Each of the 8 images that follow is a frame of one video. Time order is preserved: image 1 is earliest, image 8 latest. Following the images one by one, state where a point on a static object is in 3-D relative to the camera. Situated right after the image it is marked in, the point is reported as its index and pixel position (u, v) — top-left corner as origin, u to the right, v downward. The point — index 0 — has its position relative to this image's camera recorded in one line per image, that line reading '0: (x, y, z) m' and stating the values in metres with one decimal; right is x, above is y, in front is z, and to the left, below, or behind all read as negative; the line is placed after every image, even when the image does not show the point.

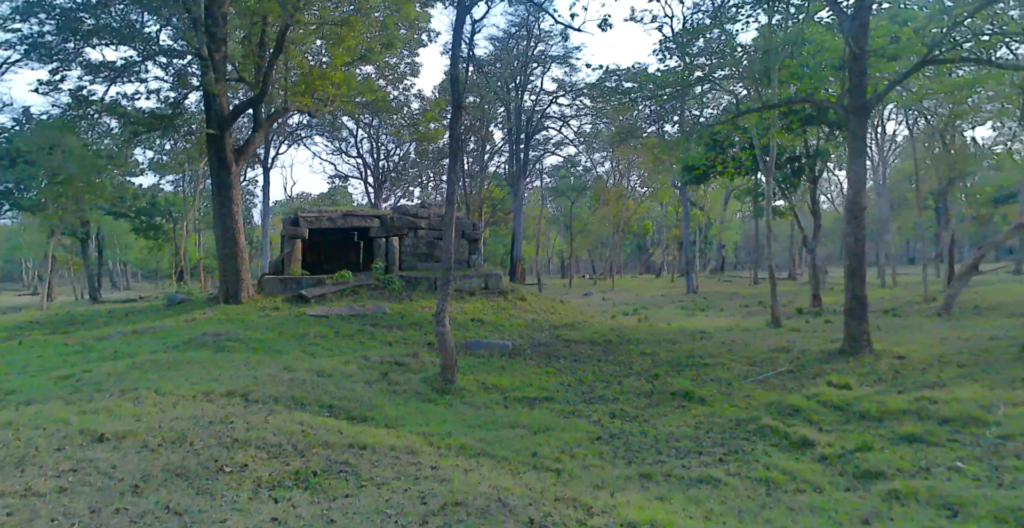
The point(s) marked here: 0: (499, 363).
0: (-0.2, -1.3, +9.7) m
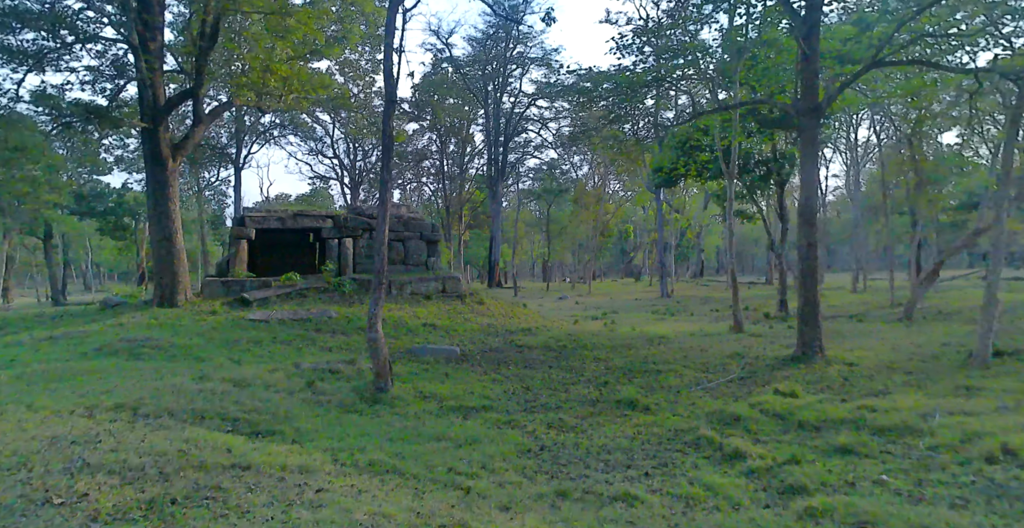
0: (-0.9, -1.4, +9.5) m
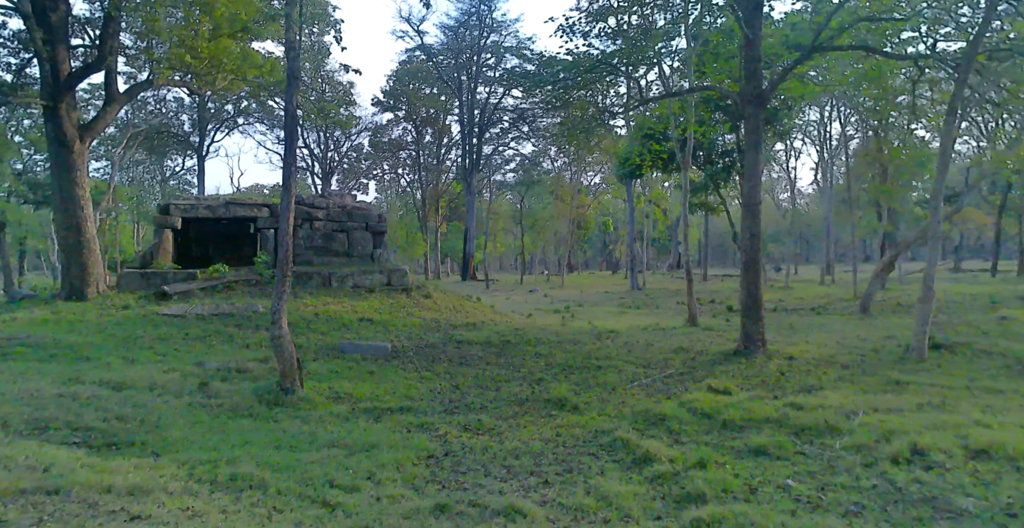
0: (-1.8, -1.3, +9.1) m
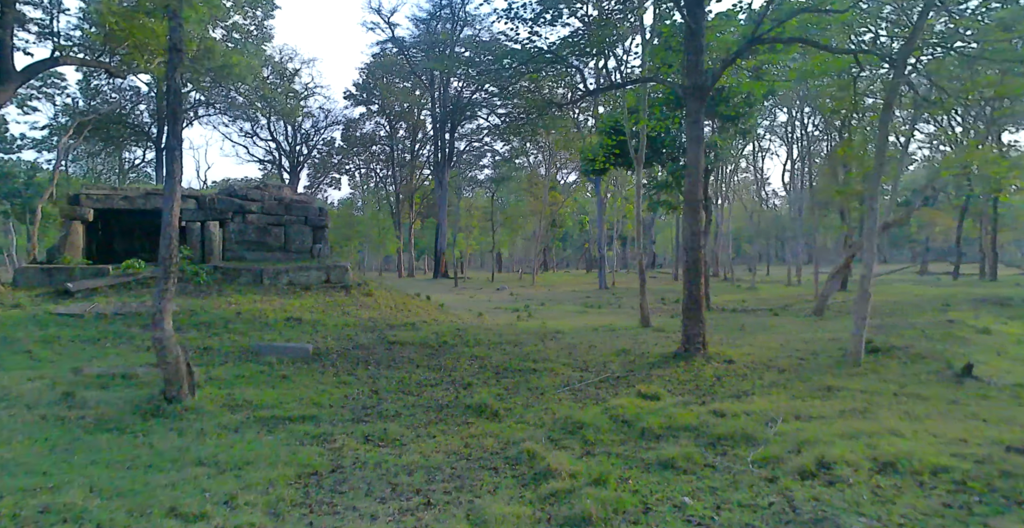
0: (-2.8, -1.3, +8.6) m
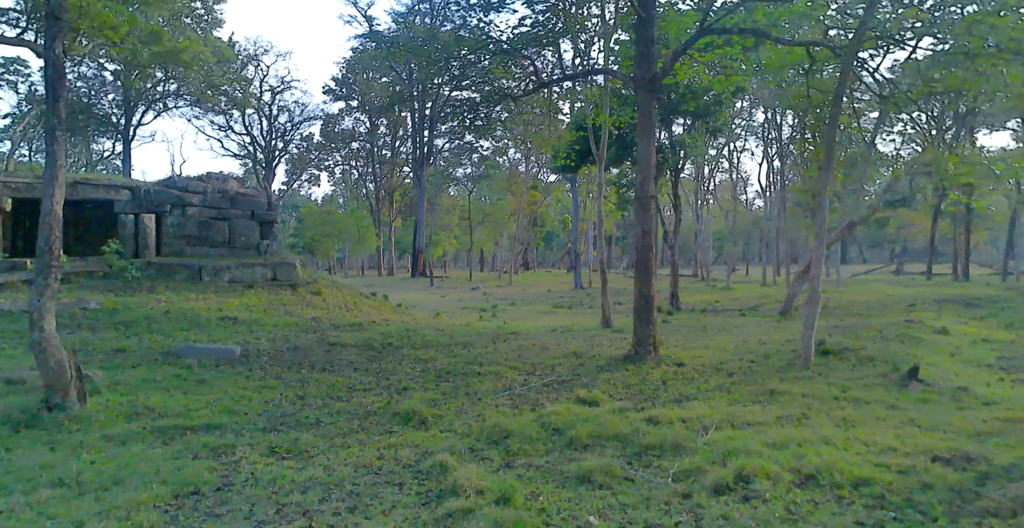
0: (-3.5, -1.3, +8.1) m
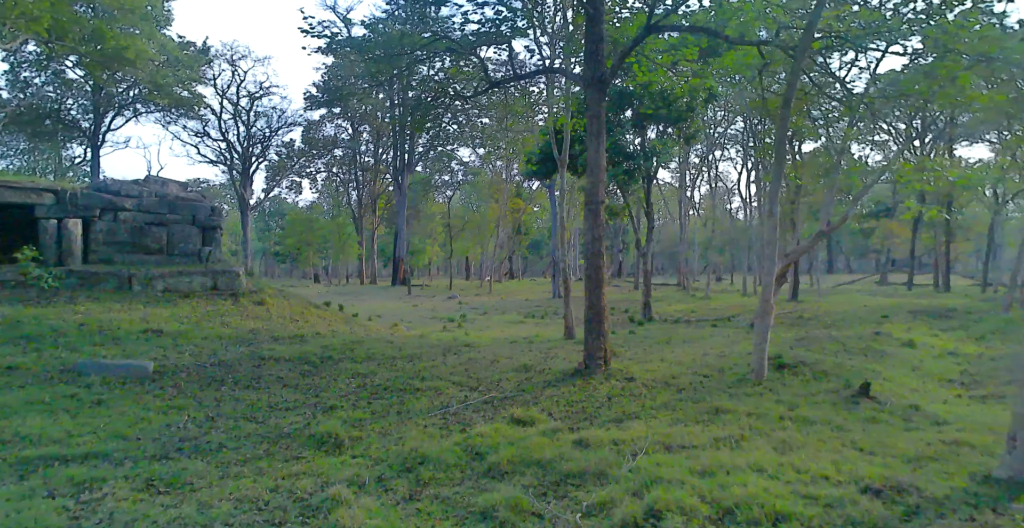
0: (-4.3, -1.4, +7.4) m
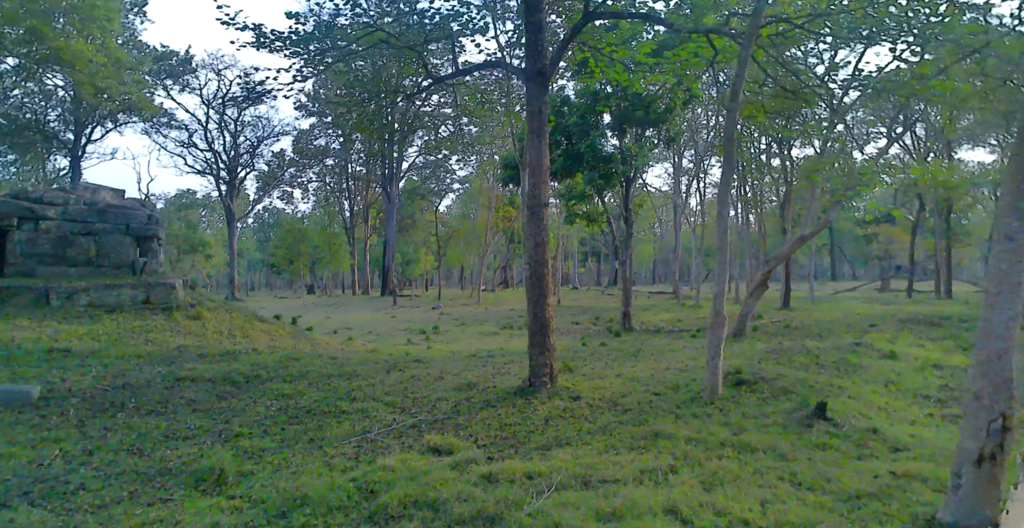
0: (-5.1, -1.5, +6.6) m
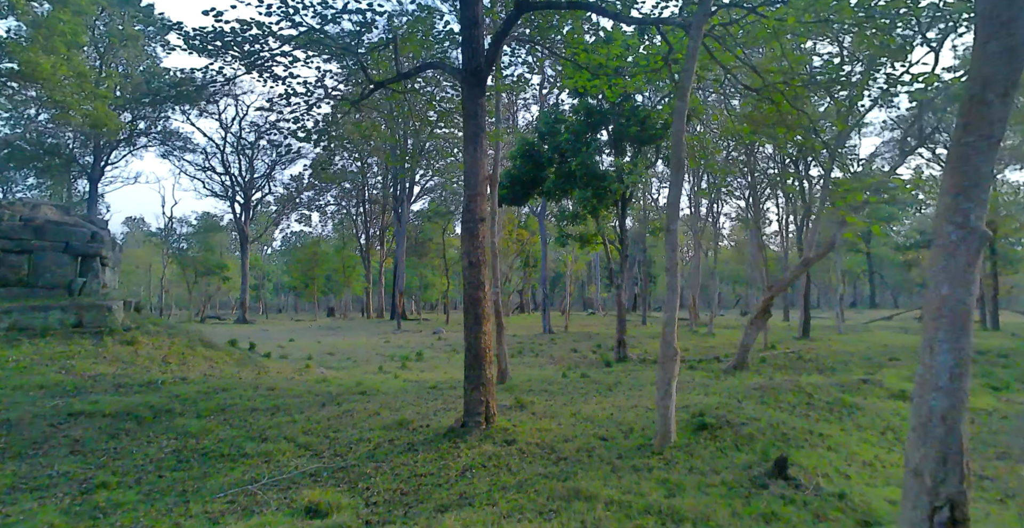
0: (-5.9, -1.6, +5.6) m
